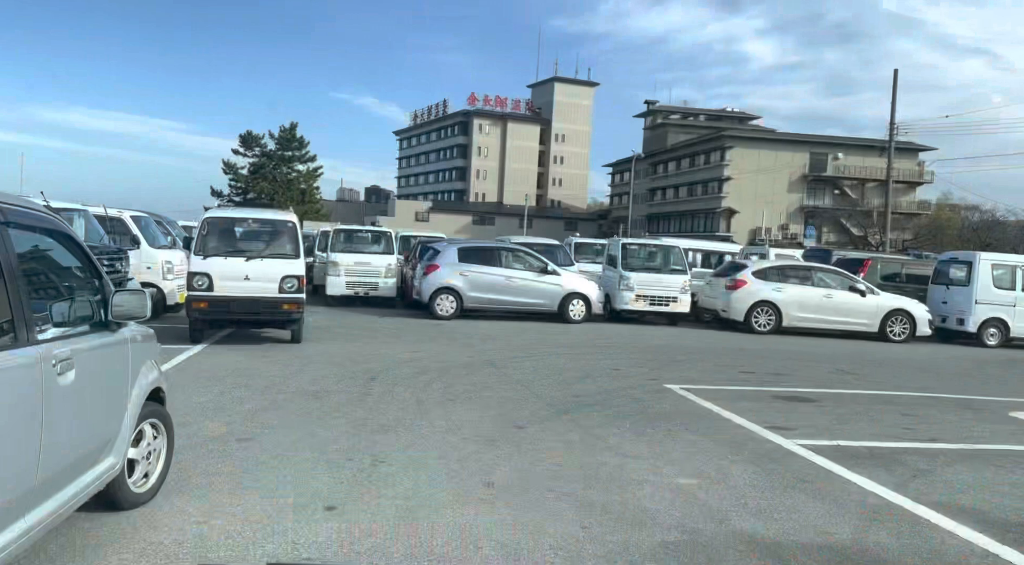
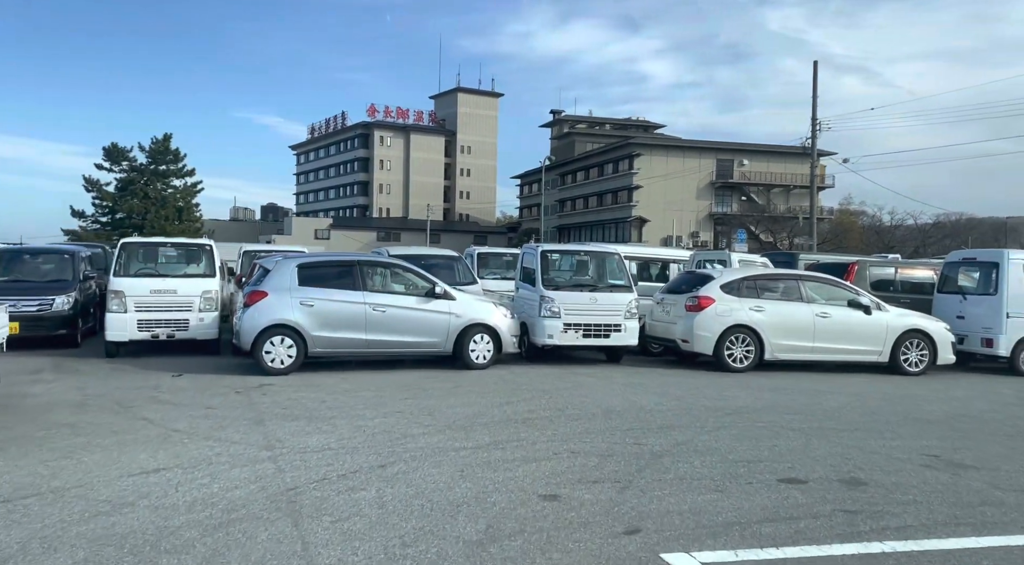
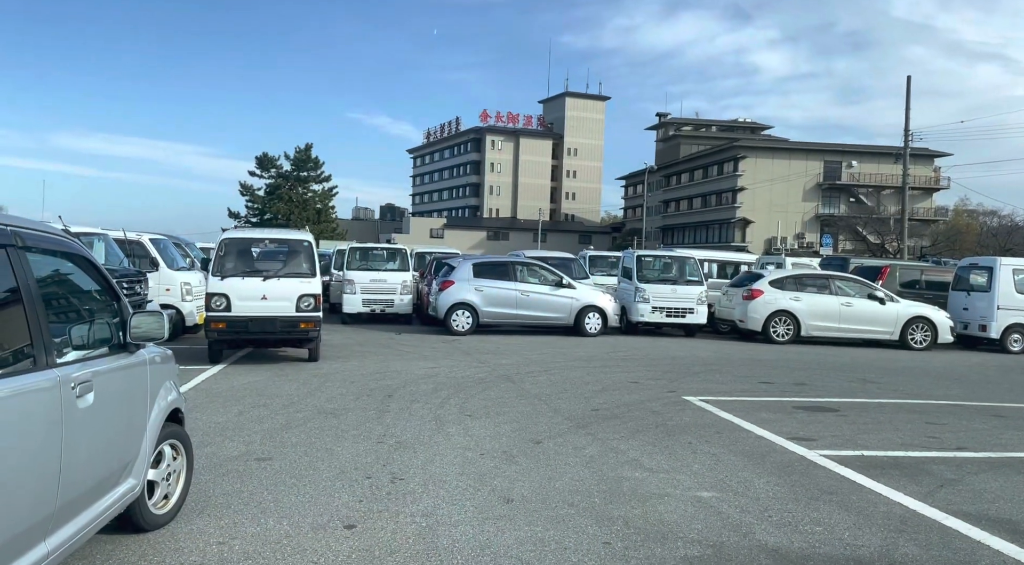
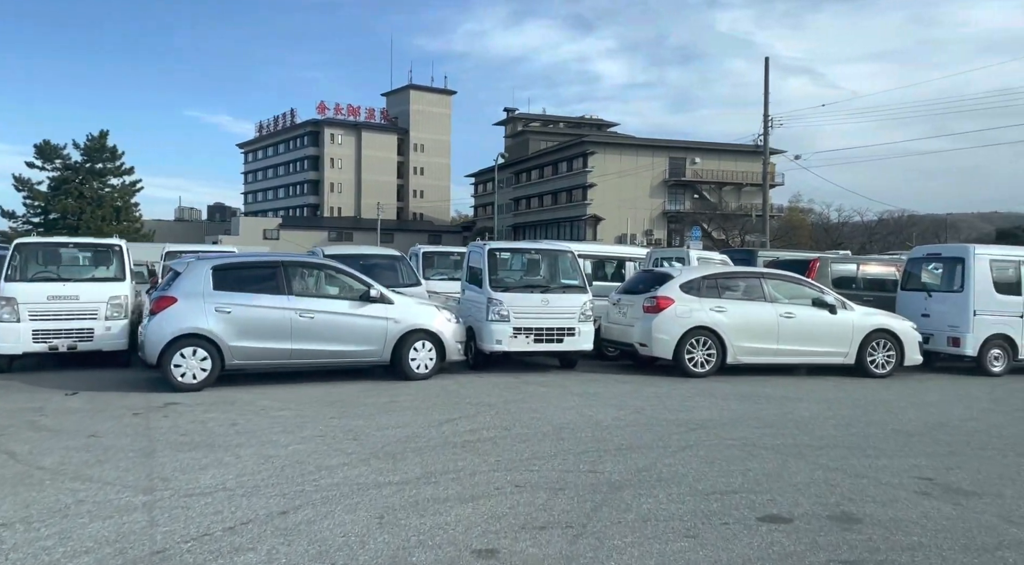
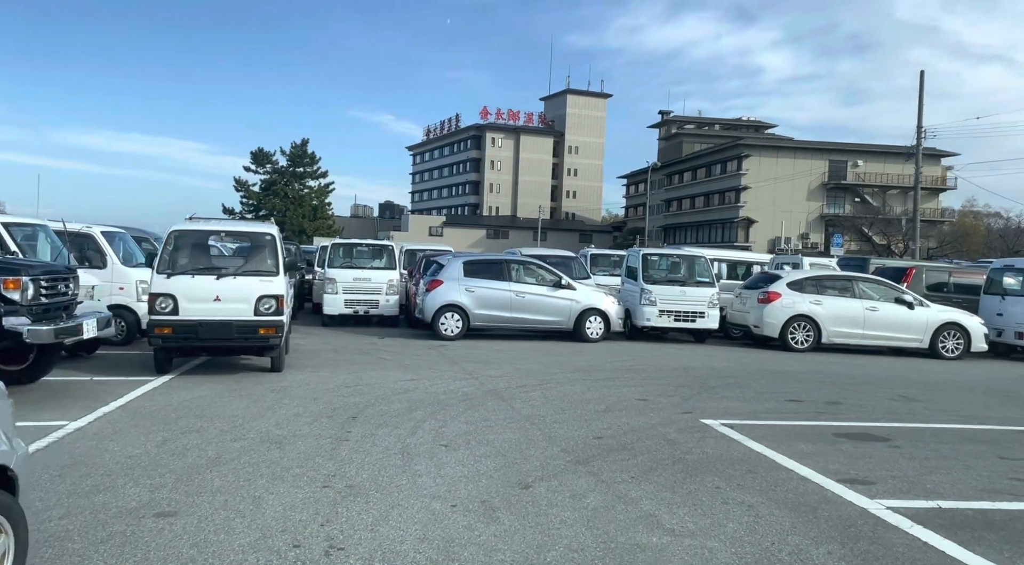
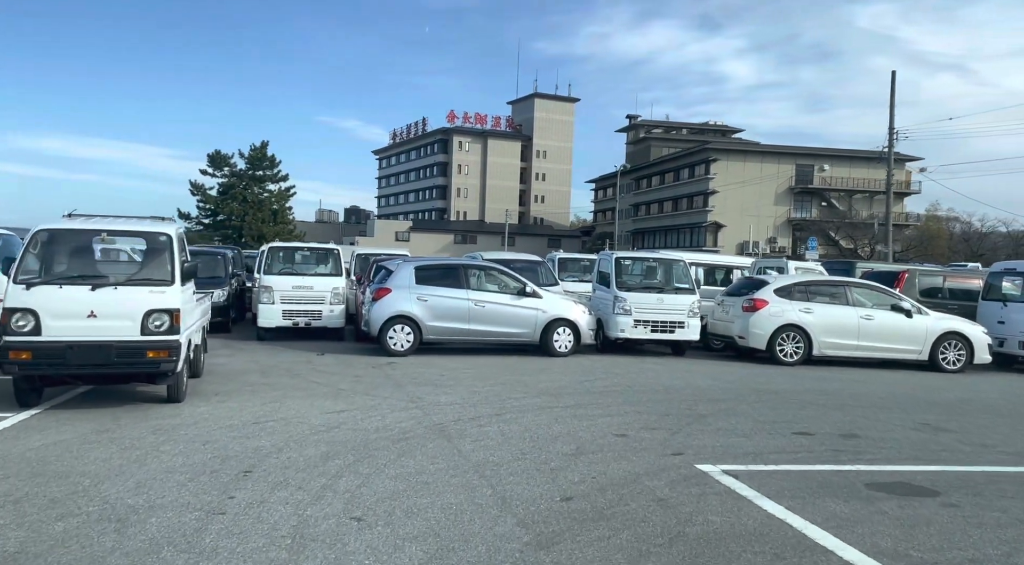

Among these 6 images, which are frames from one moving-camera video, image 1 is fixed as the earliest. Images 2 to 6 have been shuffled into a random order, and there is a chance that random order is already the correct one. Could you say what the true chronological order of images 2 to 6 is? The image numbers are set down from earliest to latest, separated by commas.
3, 5, 6, 2, 4
